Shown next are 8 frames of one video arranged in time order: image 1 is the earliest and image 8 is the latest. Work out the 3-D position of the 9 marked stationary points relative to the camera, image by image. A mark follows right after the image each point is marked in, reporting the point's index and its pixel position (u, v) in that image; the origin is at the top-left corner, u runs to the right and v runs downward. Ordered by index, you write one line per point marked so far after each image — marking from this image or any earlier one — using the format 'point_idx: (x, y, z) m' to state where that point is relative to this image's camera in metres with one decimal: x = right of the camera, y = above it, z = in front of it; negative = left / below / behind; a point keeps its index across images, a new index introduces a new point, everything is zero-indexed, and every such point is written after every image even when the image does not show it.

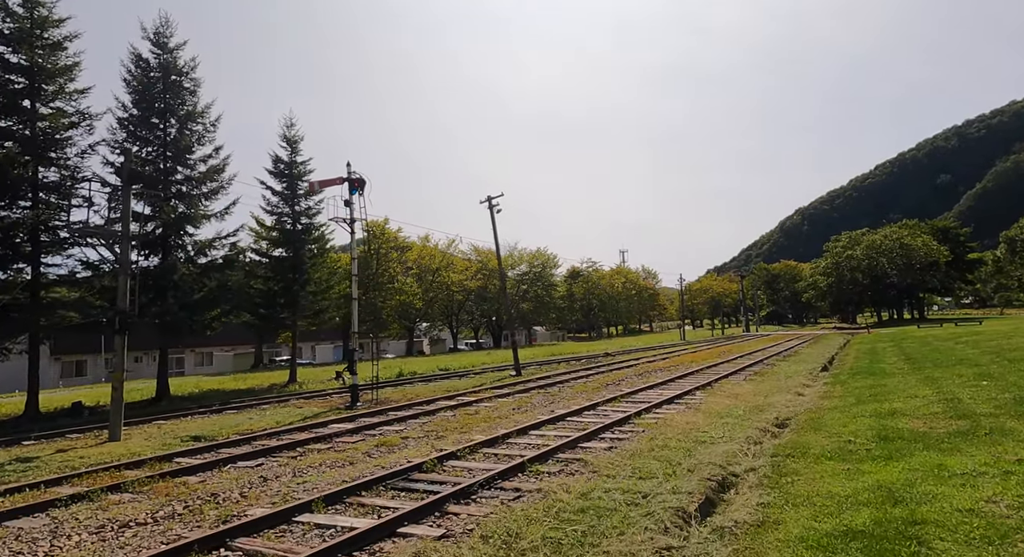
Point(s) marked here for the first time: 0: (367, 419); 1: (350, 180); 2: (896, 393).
0: (-3.2, -3.0, +13.6) m
1: (-4.9, +3.0, +18.8) m
2: (+8.3, -2.5, +13.5) m
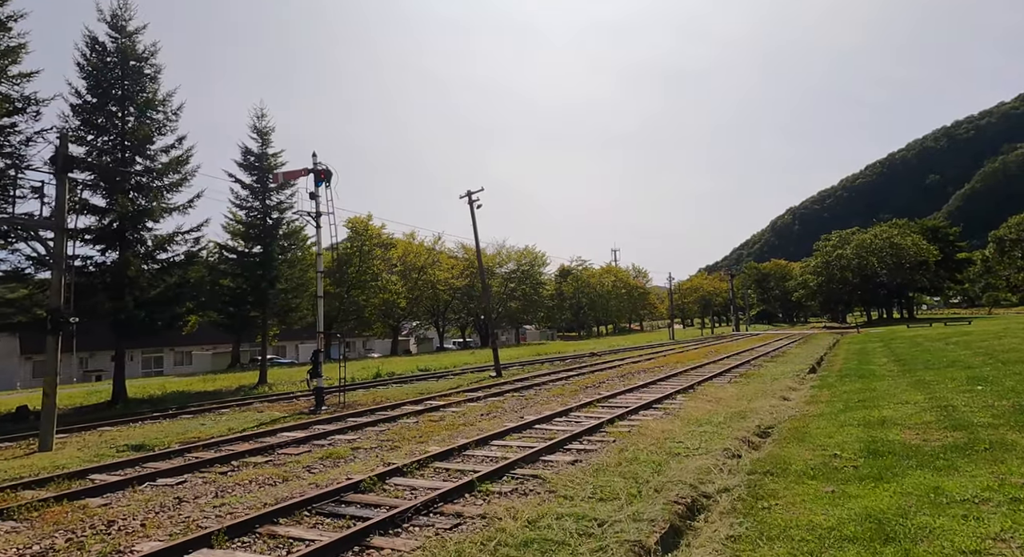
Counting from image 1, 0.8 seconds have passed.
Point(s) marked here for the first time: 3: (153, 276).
0: (-3.8, -3.0, +12.7) m
1: (-5.6, +3.1, +17.9) m
2: (+7.7, -2.5, +12.8) m
3: (-11.1, +0.1, +19.3) m
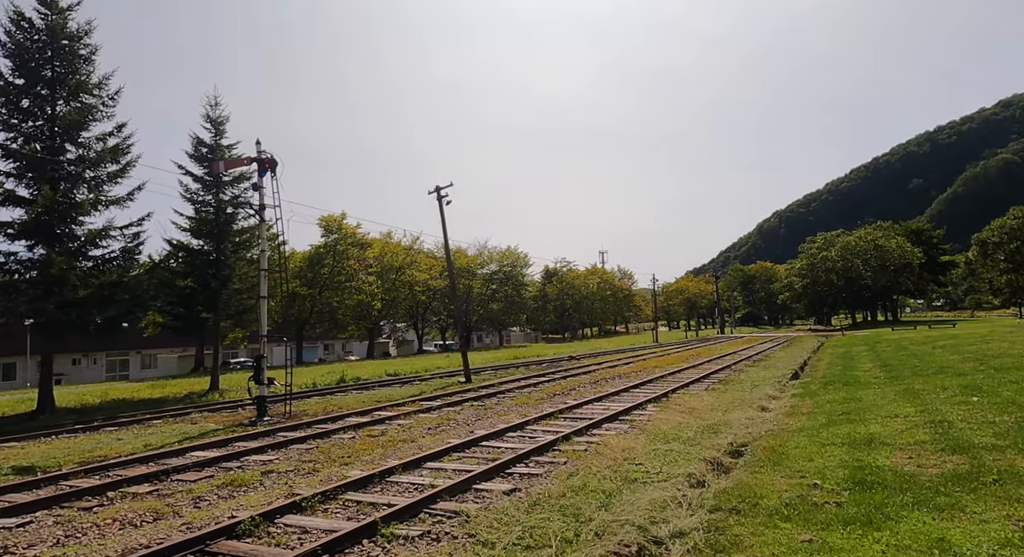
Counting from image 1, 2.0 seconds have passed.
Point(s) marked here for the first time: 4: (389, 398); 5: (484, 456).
0: (-4.8, -2.9, +11.3) m
1: (-6.7, +3.2, +16.5) m
2: (+6.7, -2.4, +11.6) m
3: (-12.2, +0.1, +17.8) m
4: (-3.8, -3.7, +19.2) m
5: (-0.4, -2.7, +9.4) m
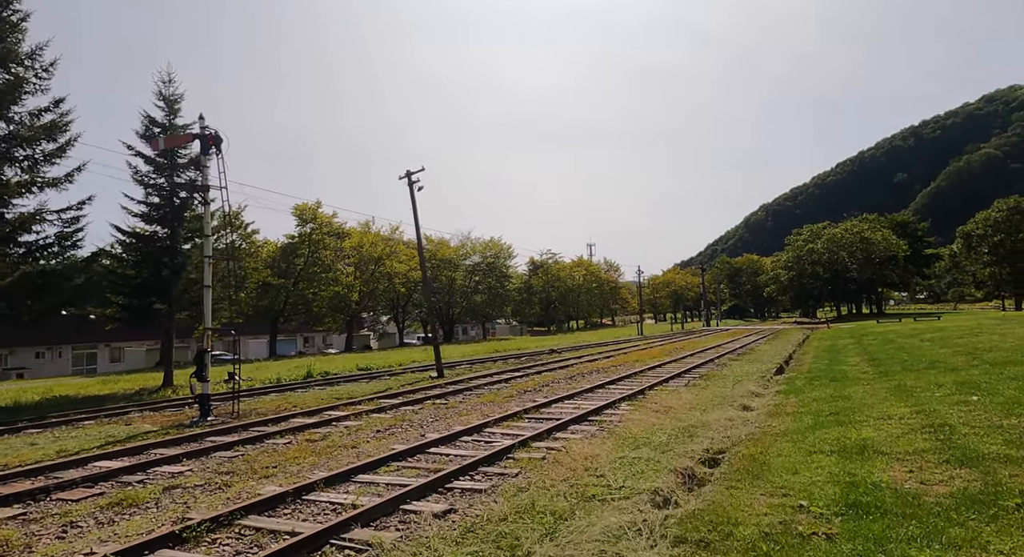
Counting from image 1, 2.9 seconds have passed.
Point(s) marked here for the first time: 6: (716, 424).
0: (-5.5, -2.7, +10.0) m
1: (-7.5, +3.4, +15.1) m
2: (+6.0, -2.2, +10.6) m
3: (-13.1, +0.4, +16.4) m
4: (-4.6, -3.3, +18.0) m
5: (-1.1, -2.5, +8.2) m
6: (+3.6, -2.6, +11.0) m
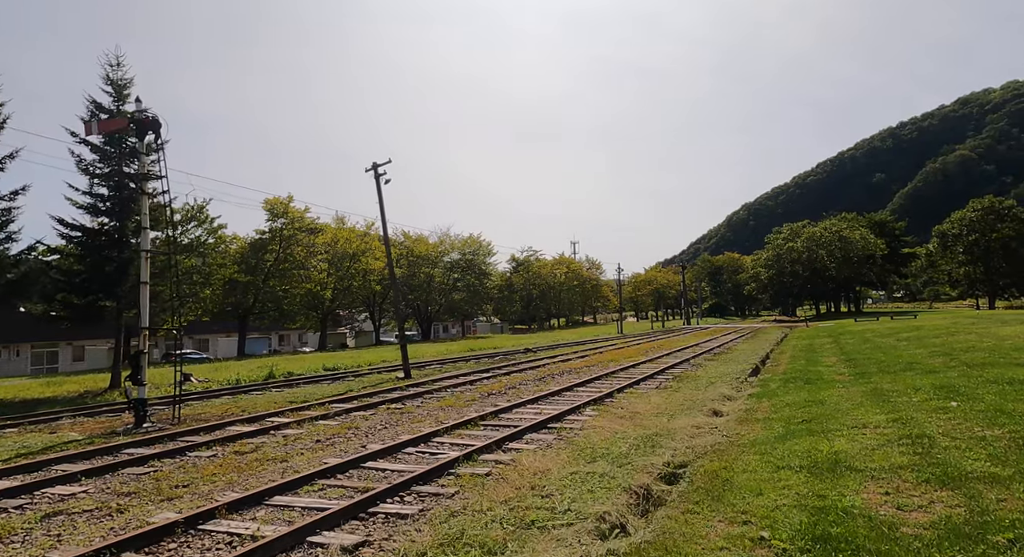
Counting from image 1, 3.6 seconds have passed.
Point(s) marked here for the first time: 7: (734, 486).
0: (-6.3, -2.7, +9.1) m
1: (-8.4, +3.5, +14.1) m
2: (+5.2, -2.2, +9.9) m
3: (-14.0, +0.5, +15.2) m
4: (-5.6, -3.3, +17.0) m
5: (-1.9, -2.4, +7.4) m
6: (+2.8, -2.5, +10.2) m
7: (+2.4, -2.2, +6.7) m
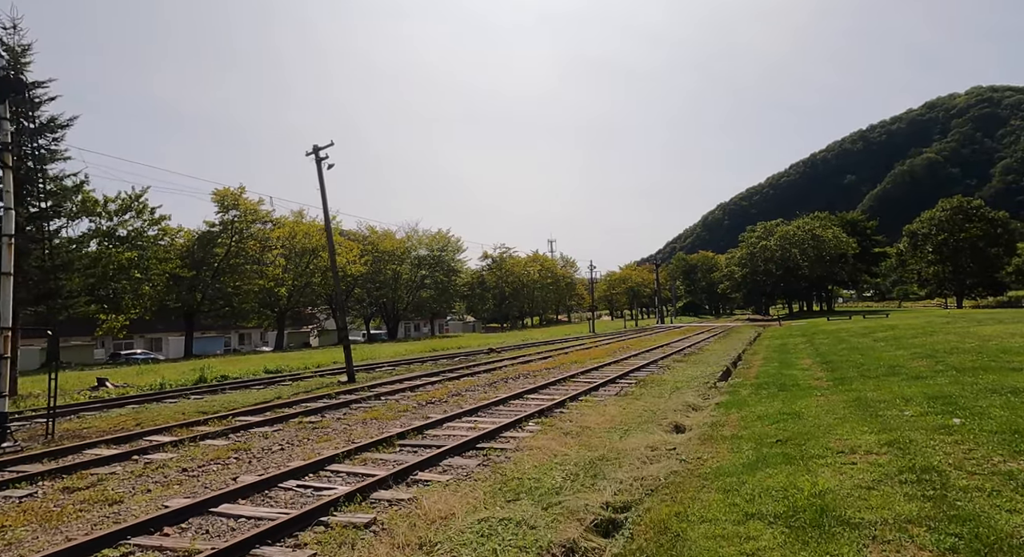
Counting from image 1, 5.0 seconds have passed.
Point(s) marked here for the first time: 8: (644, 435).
0: (-7.4, -2.5, +6.9) m
1: (-9.6, +3.7, +11.9) m
2: (+4.0, -2.1, +8.2) m
3: (-15.3, +0.7, +12.8) m
4: (-7.0, -3.1, +14.9) m
5: (-2.9, -2.3, +5.4) m
6: (+1.6, -2.4, +8.4) m
7: (+1.4, -2.1, +4.9) m
8: (+2.1, -2.5, +9.9) m
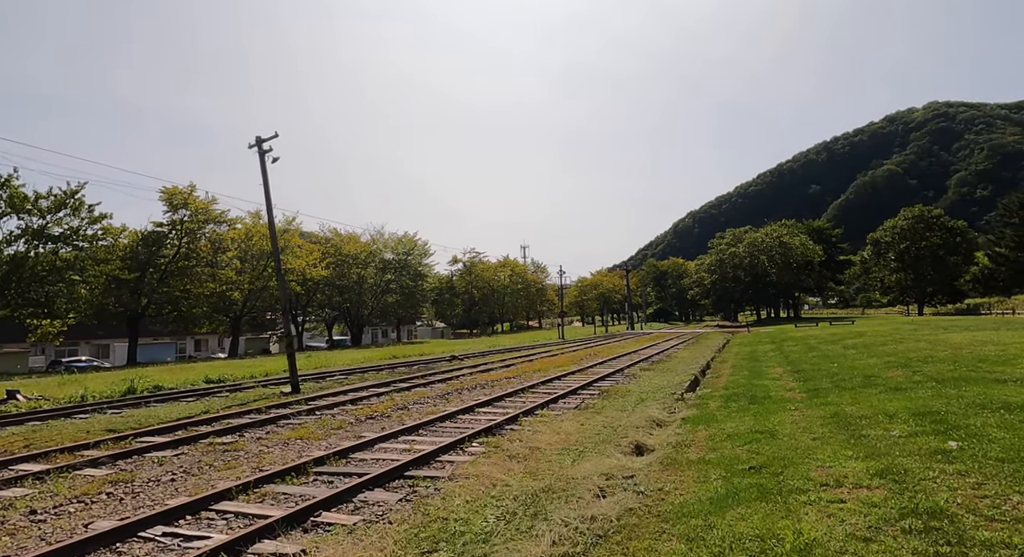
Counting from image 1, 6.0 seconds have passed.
0: (-8.1, -2.4, +5.3) m
1: (-10.6, +3.7, +10.2) m
2: (+3.2, -2.1, +7.0) m
3: (-16.3, +0.8, +10.8) m
4: (-8.1, -3.1, +13.3) m
5: (-3.6, -2.3, +4.0) m
6: (+0.8, -2.4, +7.2) m
7: (+0.7, -2.1, +3.6) m
8: (+1.2, -2.5, +8.7) m
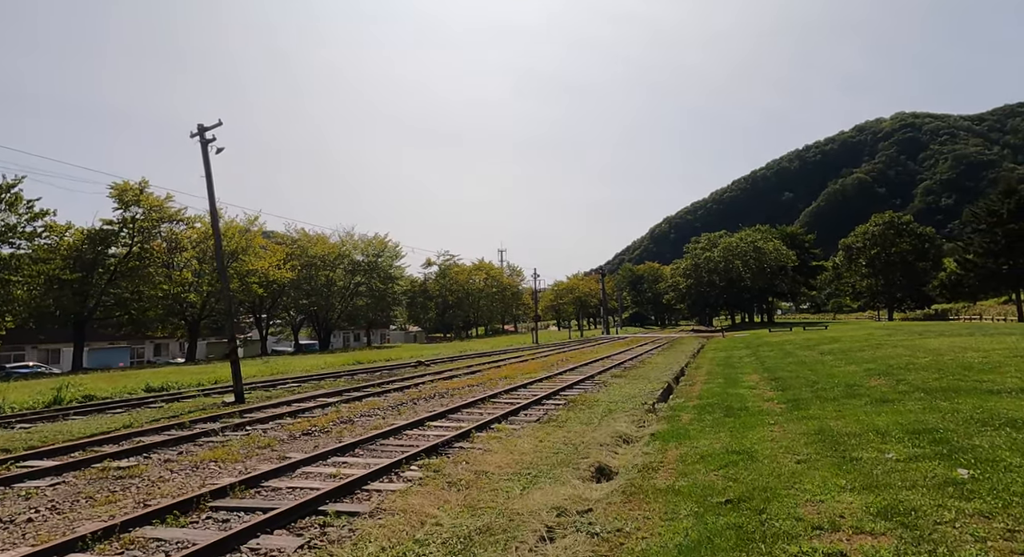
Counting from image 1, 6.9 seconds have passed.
0: (-8.7, -2.4, +3.7) m
1: (-11.3, +3.8, +8.5) m
2: (+2.6, -2.1, +5.9) m
3: (-17.0, +0.9, +9.0) m
4: (-9.0, -3.1, +11.7) m
5: (-4.1, -2.2, +2.5) m
6: (+0.2, -2.4, +5.9) m
7: (+0.2, -2.0, +2.4) m
8: (+0.5, -2.5, +7.4) m
